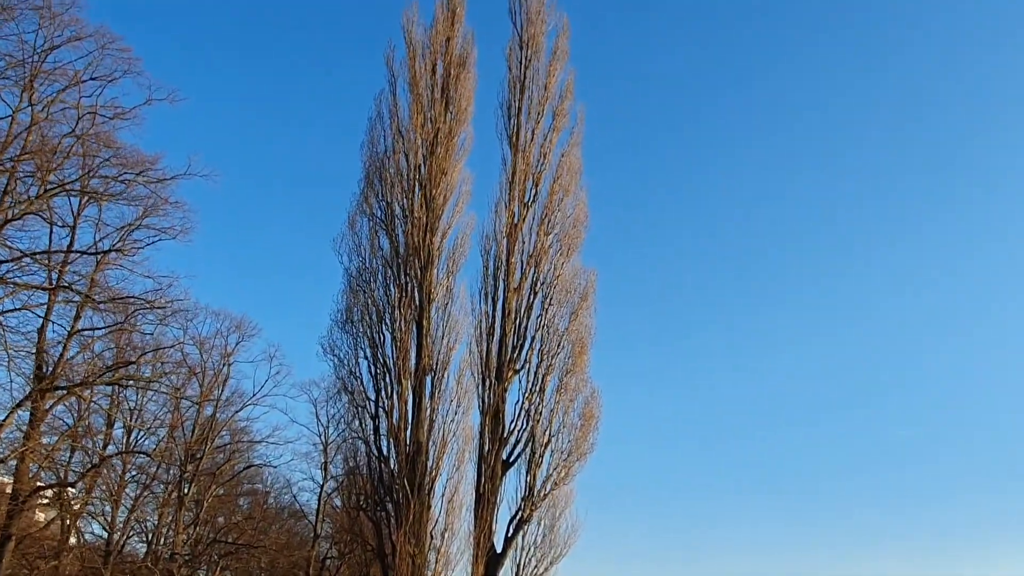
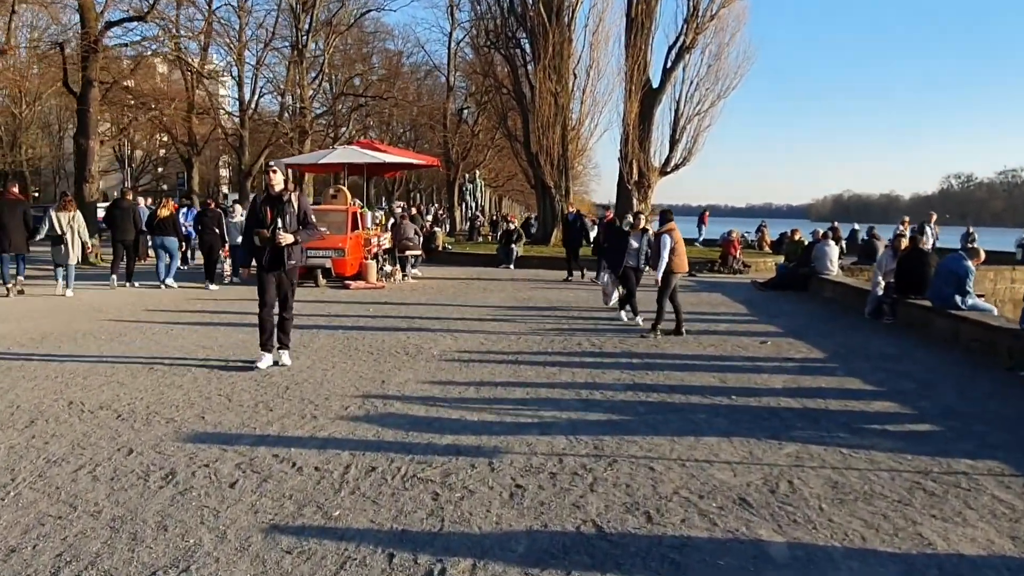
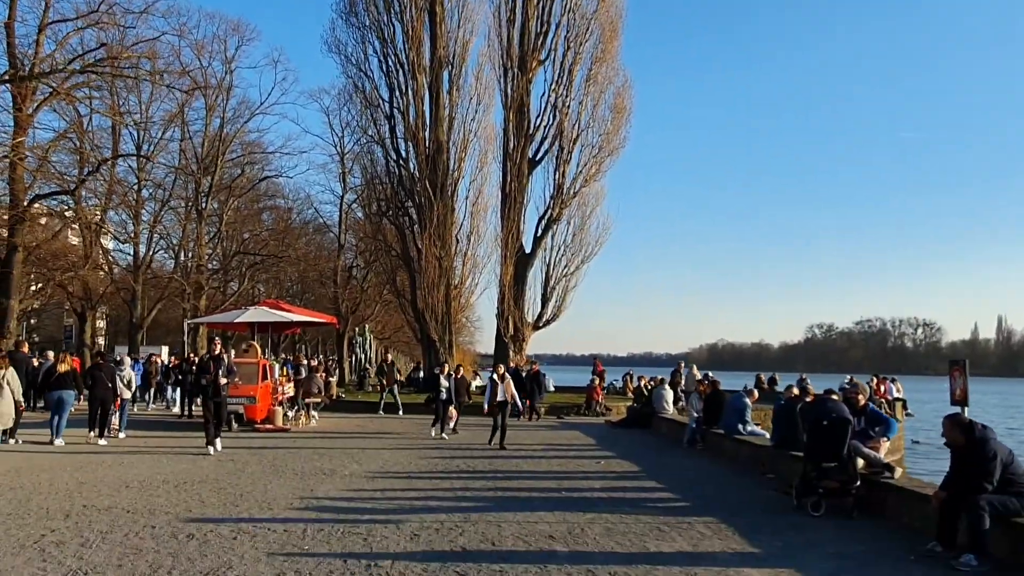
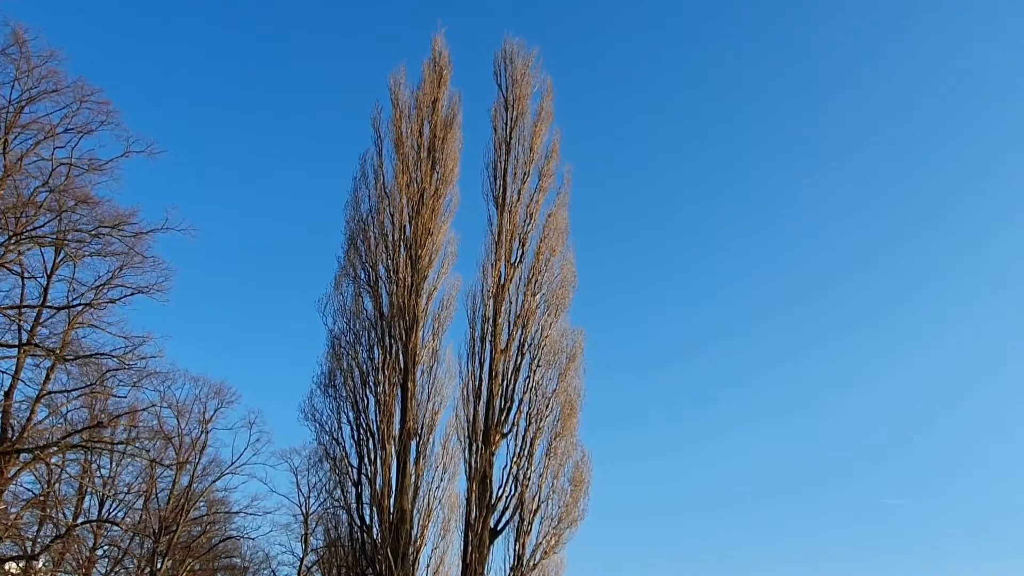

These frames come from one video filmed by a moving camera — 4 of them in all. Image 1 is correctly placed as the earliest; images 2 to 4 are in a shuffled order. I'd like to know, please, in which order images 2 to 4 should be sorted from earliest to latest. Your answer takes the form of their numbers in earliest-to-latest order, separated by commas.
4, 3, 2
